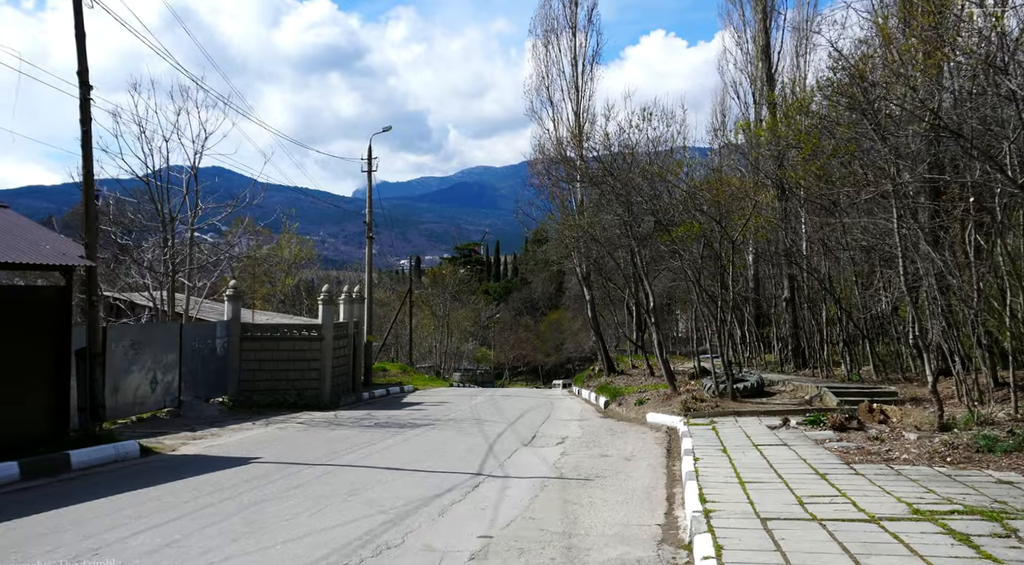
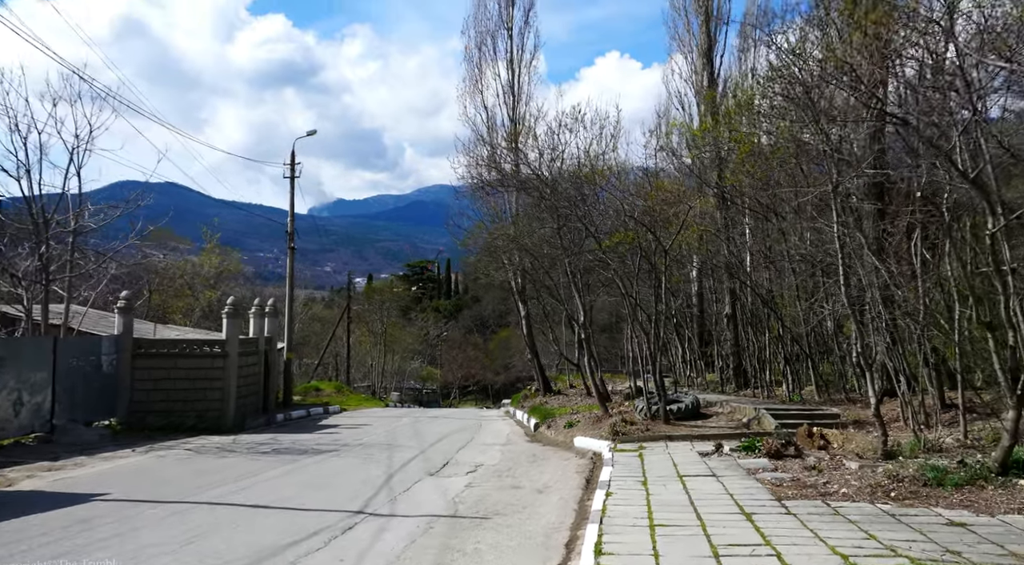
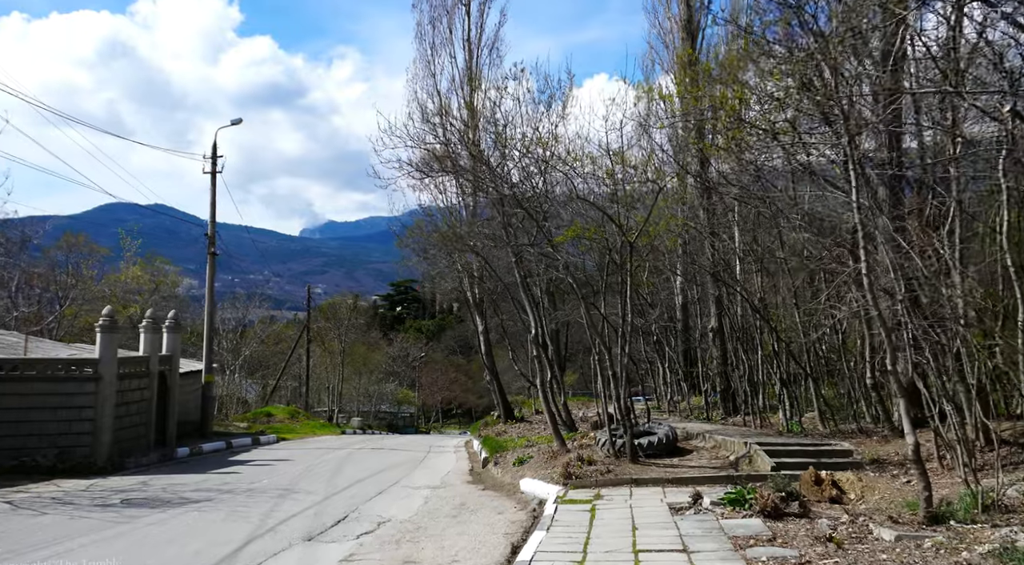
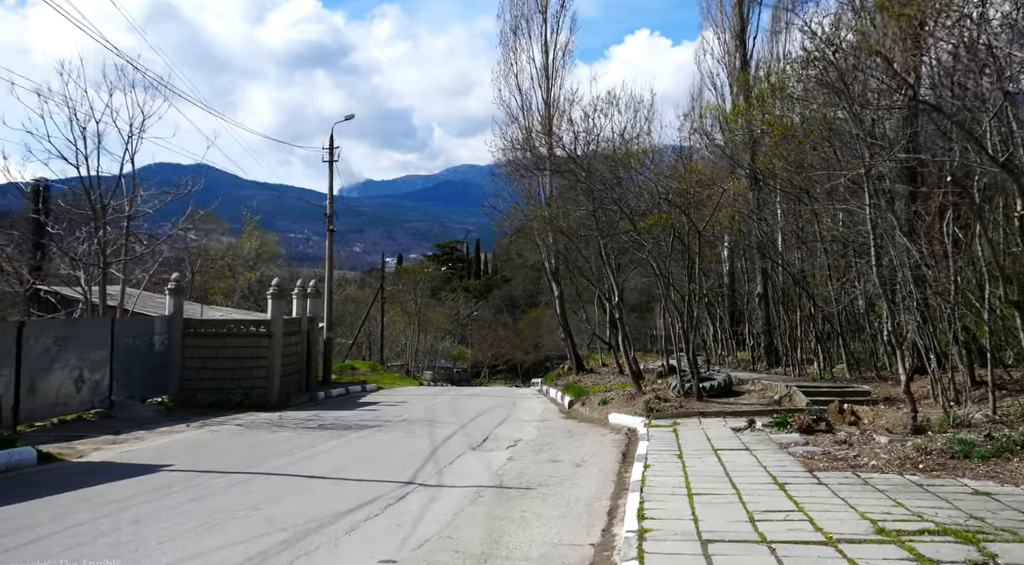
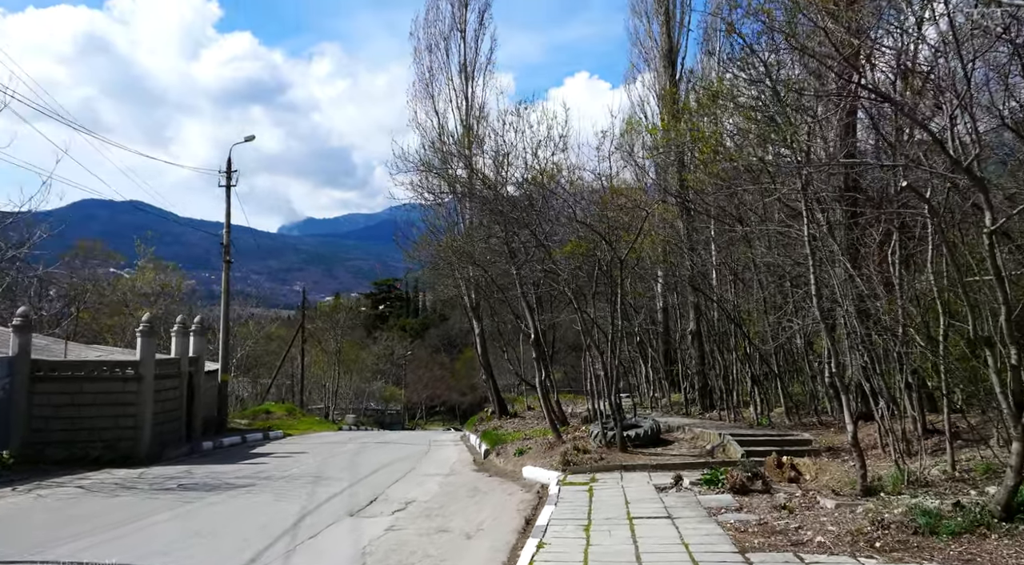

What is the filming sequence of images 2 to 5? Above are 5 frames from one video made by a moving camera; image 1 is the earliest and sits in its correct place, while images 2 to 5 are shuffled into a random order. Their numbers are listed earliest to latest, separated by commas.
4, 2, 5, 3
